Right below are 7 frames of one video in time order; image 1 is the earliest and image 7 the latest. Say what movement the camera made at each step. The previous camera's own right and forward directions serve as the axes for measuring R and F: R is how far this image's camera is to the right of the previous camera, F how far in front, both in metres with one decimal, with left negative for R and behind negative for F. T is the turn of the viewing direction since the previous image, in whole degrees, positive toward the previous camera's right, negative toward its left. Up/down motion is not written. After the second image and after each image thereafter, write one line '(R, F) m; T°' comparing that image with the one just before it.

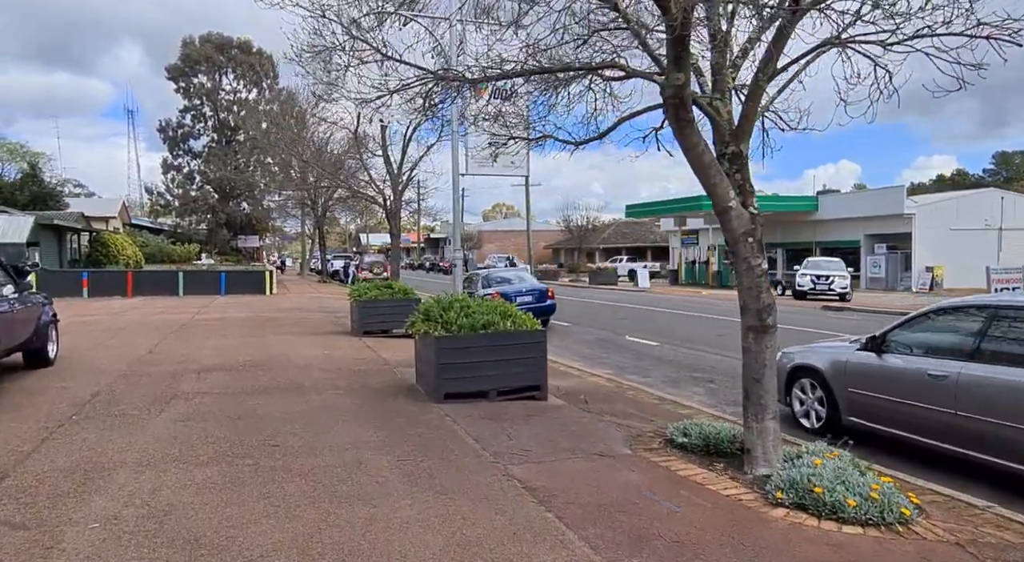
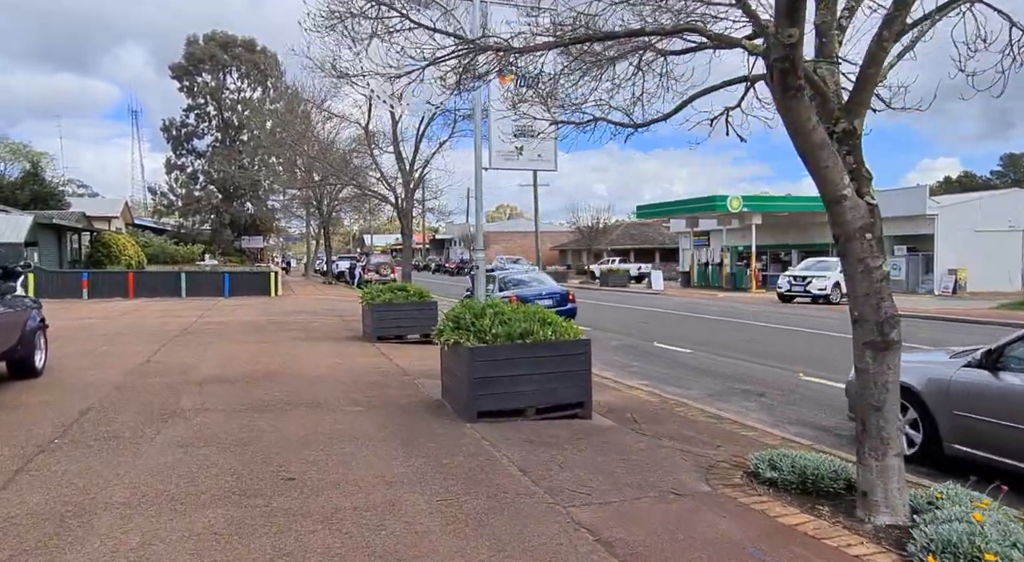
(-0.4, +0.9) m; 0°
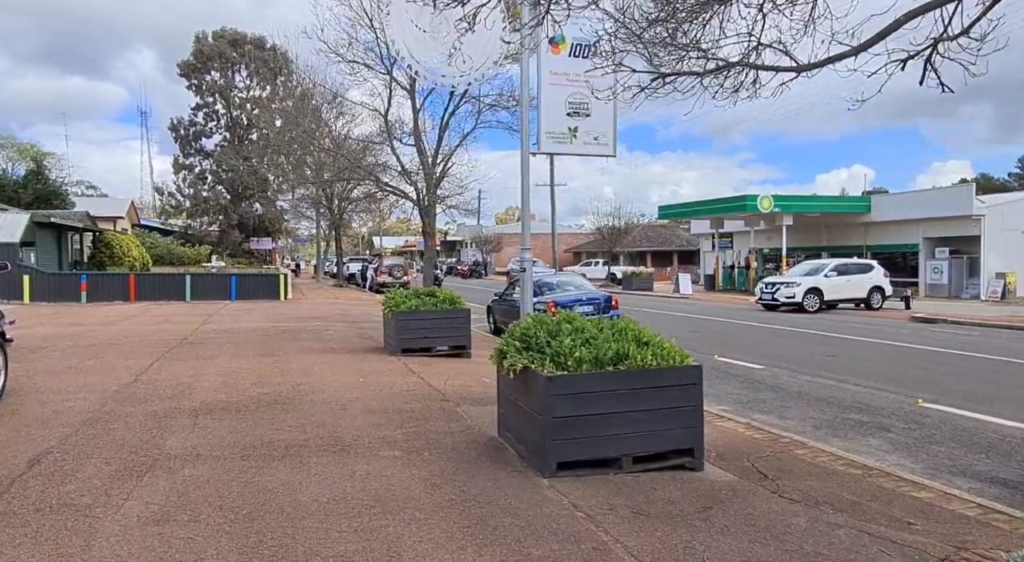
(-0.6, +1.8) m; -1°
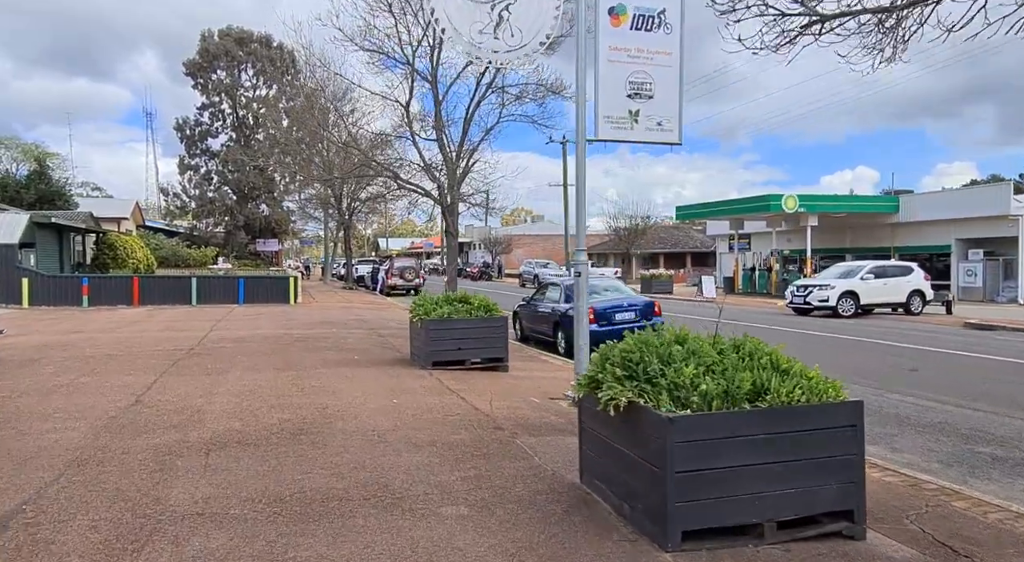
(-0.6, +1.3) m; 0°
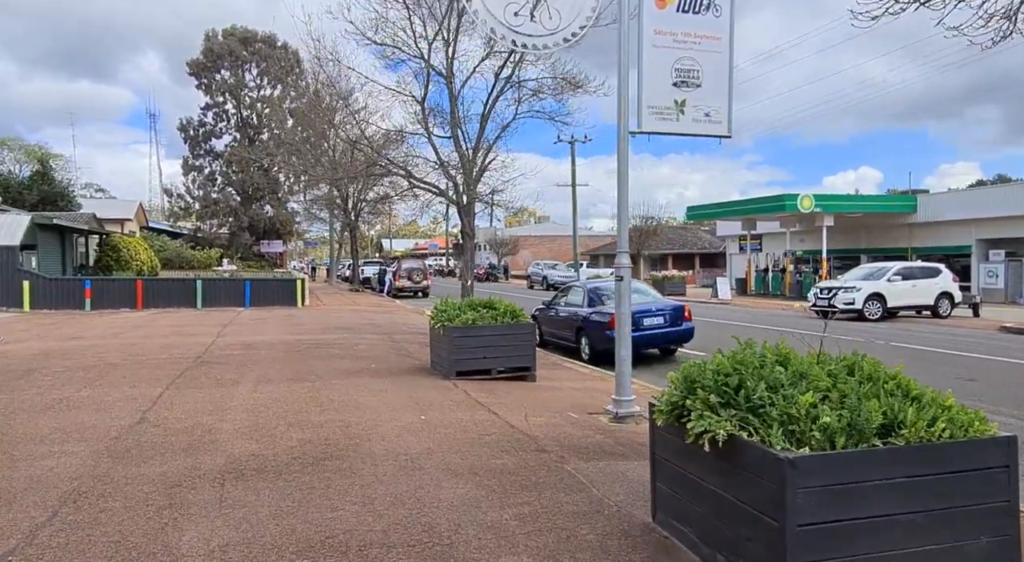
(-0.4, +0.7) m; 0°
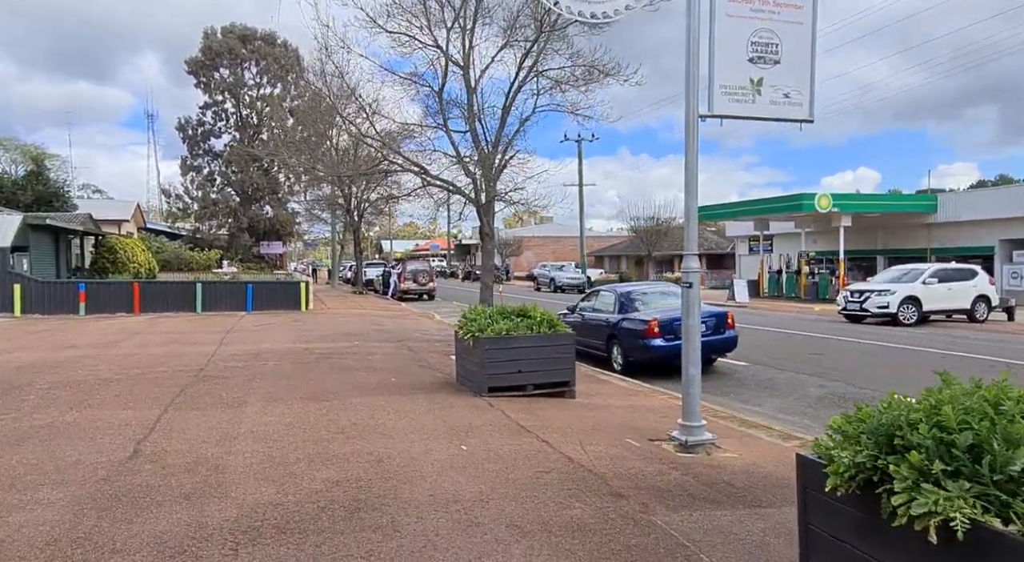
(-0.5, +1.1) m; 0°
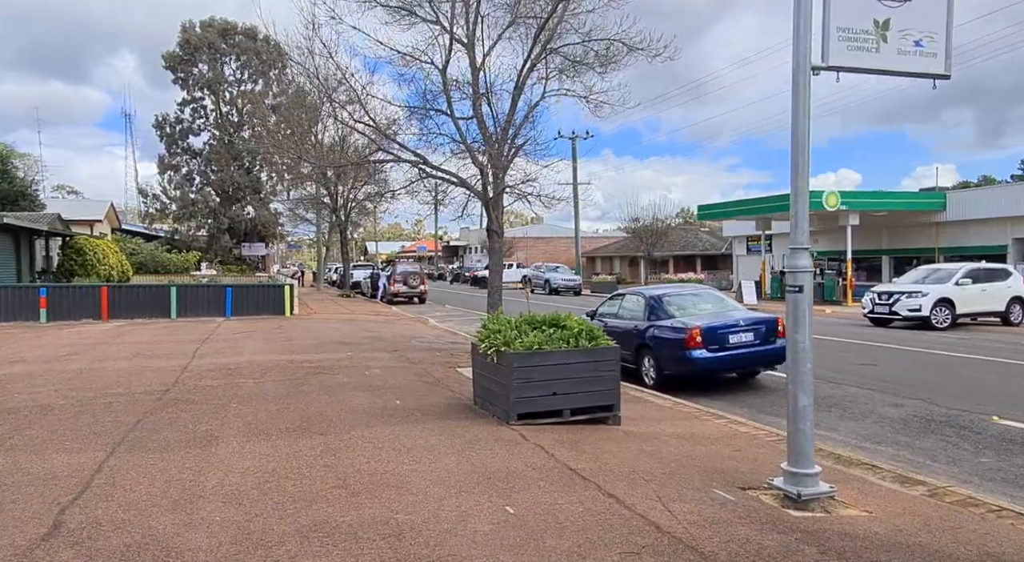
(-0.5, +1.8) m; +1°
